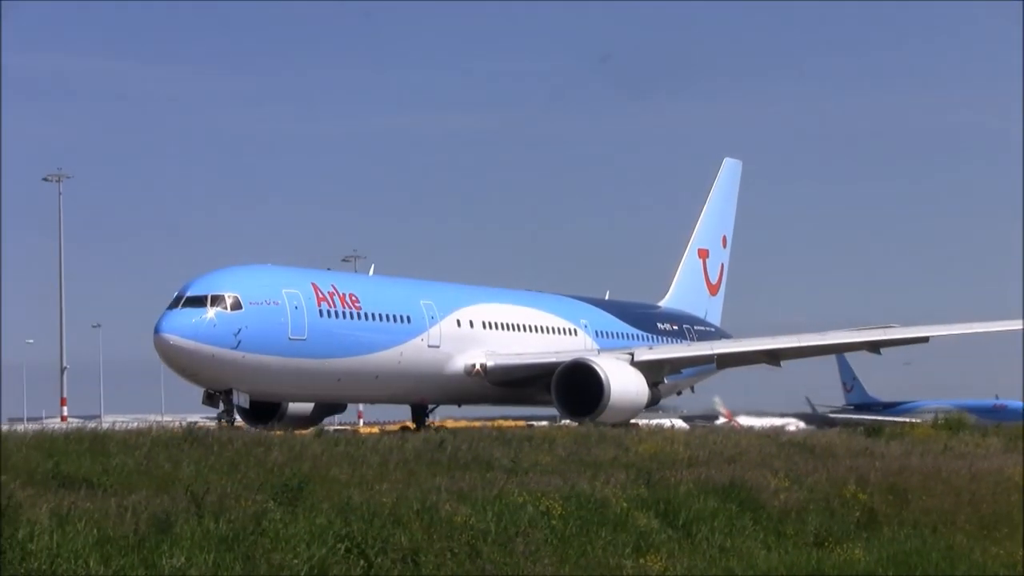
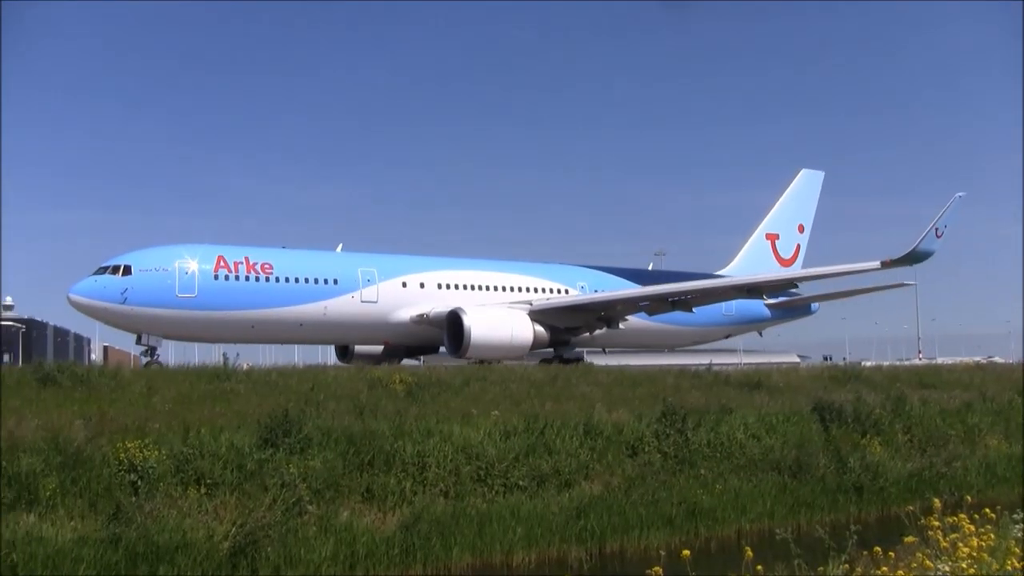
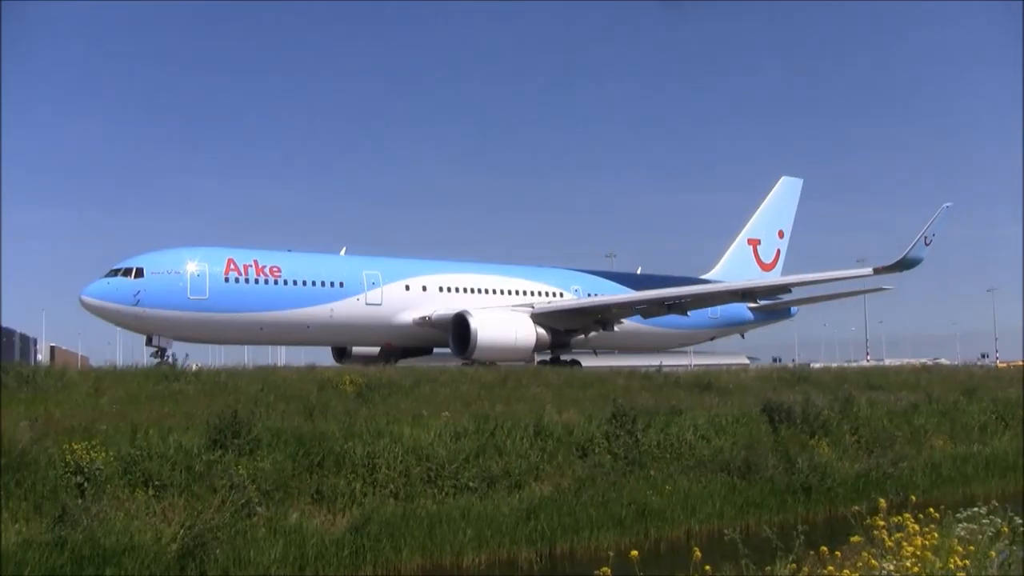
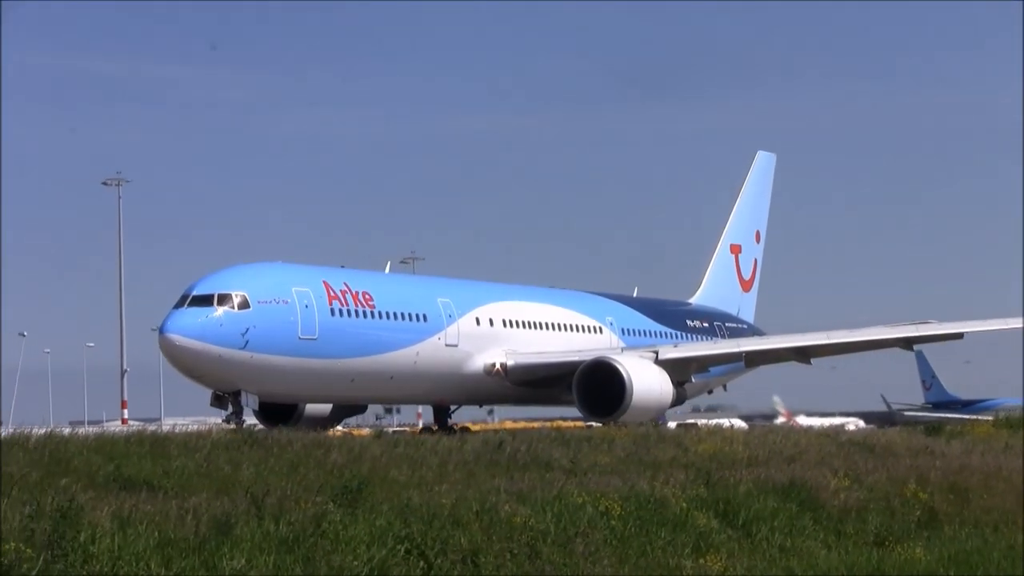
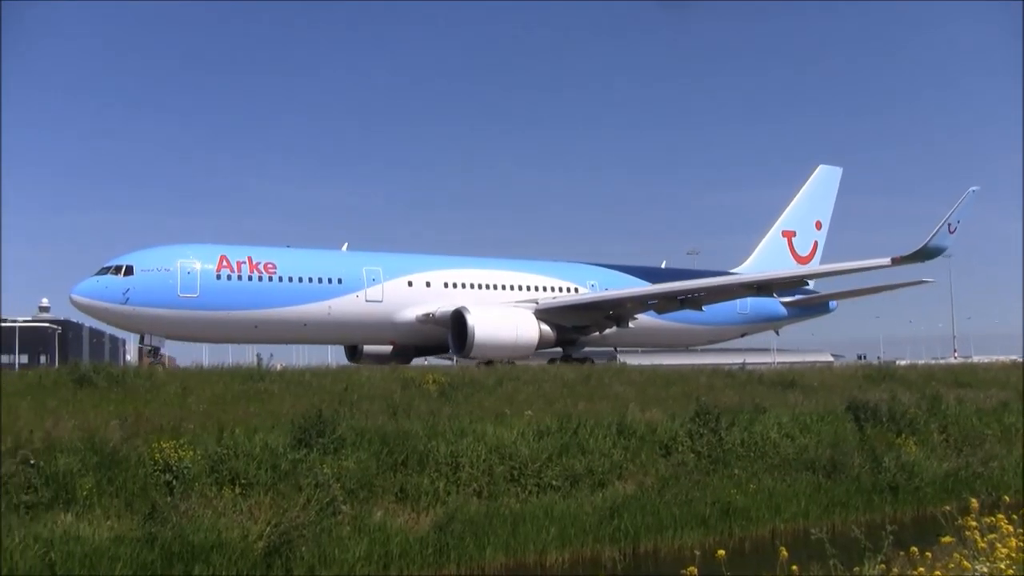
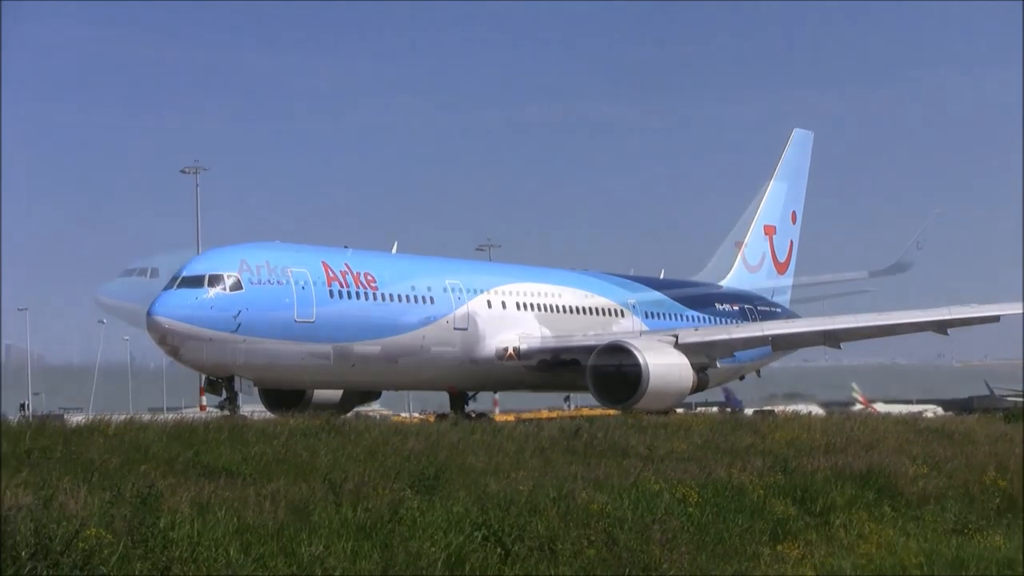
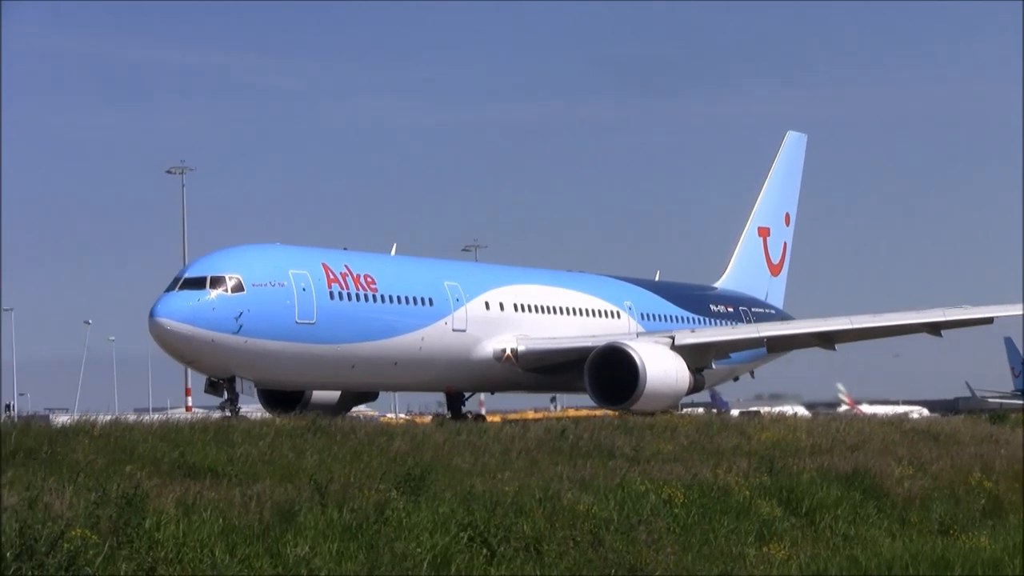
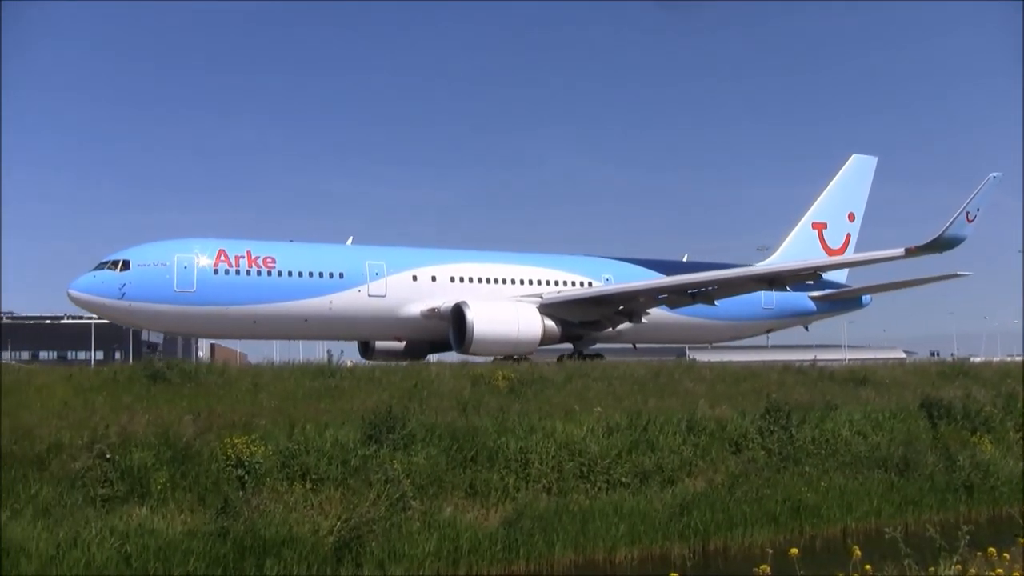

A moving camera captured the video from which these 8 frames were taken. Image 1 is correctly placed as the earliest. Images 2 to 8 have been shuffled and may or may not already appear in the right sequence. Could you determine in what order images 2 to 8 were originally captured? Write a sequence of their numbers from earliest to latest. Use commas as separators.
4, 7, 6, 3, 2, 5, 8
